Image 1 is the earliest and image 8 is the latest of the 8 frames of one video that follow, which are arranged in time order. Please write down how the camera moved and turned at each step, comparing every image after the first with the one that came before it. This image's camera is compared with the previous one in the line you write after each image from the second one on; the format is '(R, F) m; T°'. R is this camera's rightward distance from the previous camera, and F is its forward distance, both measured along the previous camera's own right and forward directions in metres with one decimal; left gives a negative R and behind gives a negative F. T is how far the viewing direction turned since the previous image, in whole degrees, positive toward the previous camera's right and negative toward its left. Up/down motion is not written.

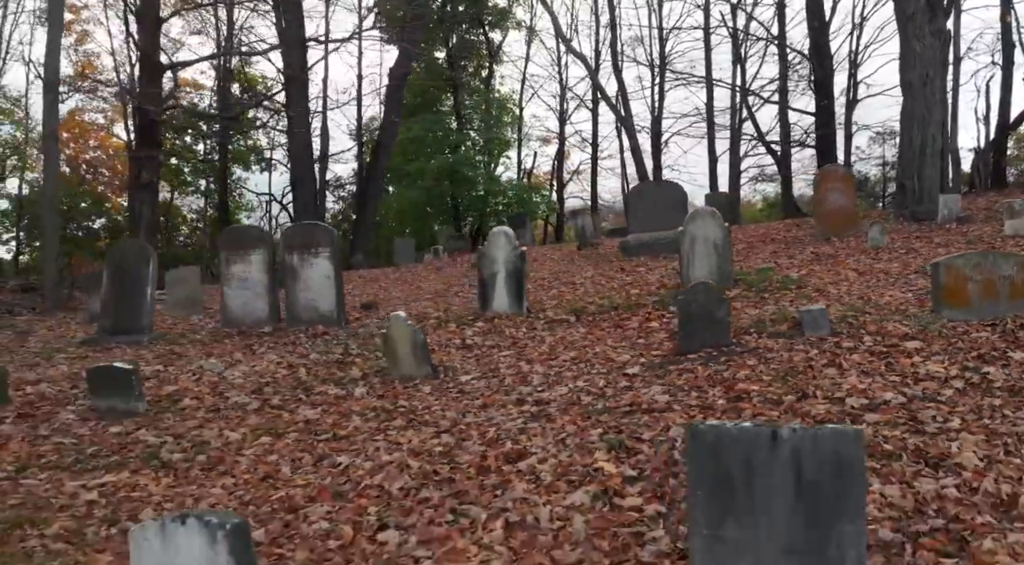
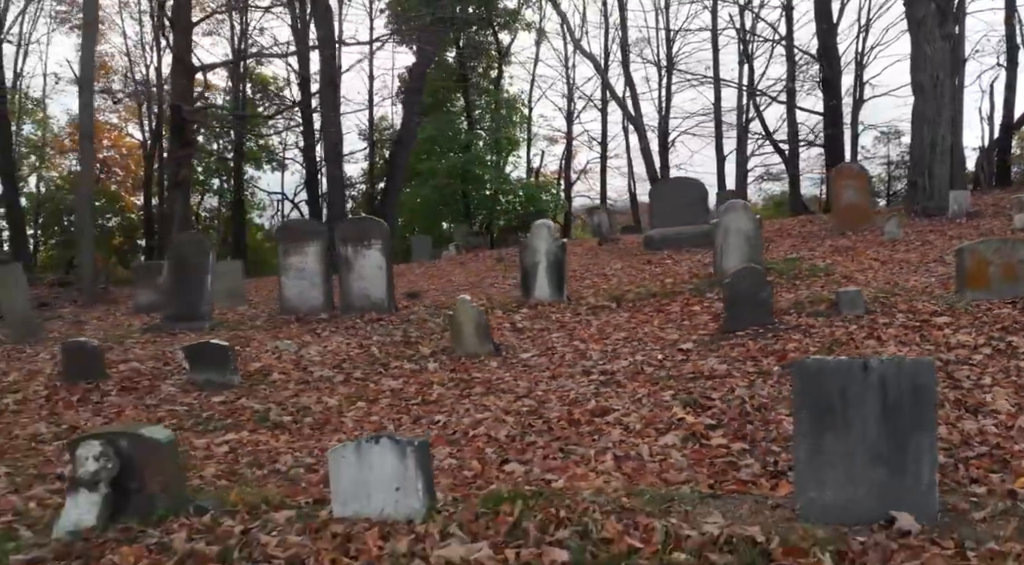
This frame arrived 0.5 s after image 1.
(-0.6, -0.8) m; 0°
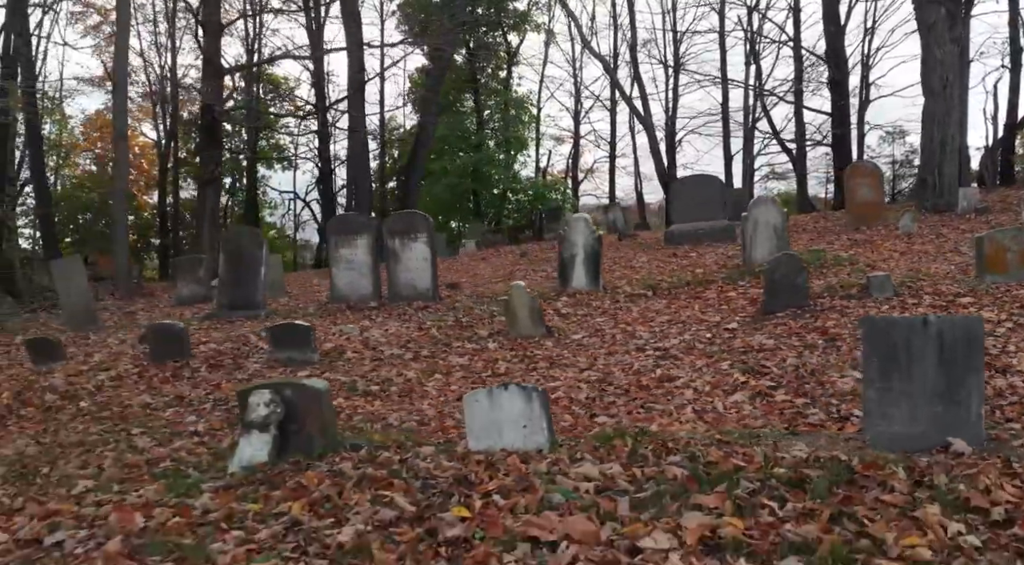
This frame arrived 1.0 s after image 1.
(-0.6, -0.8) m; 0°
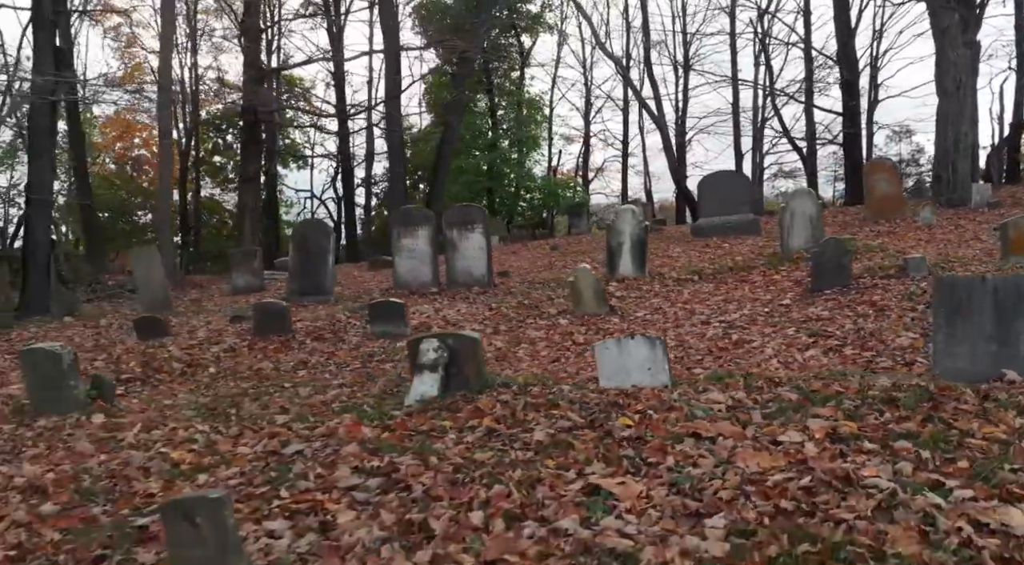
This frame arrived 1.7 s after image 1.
(-0.9, -1.1) m; 0°
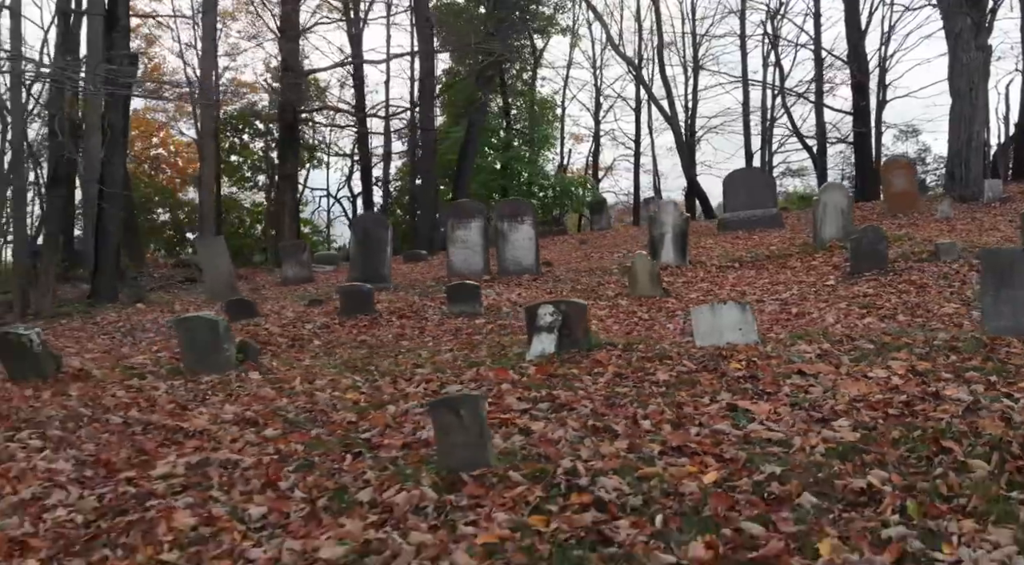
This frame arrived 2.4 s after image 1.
(-0.9, -1.1) m; 0°
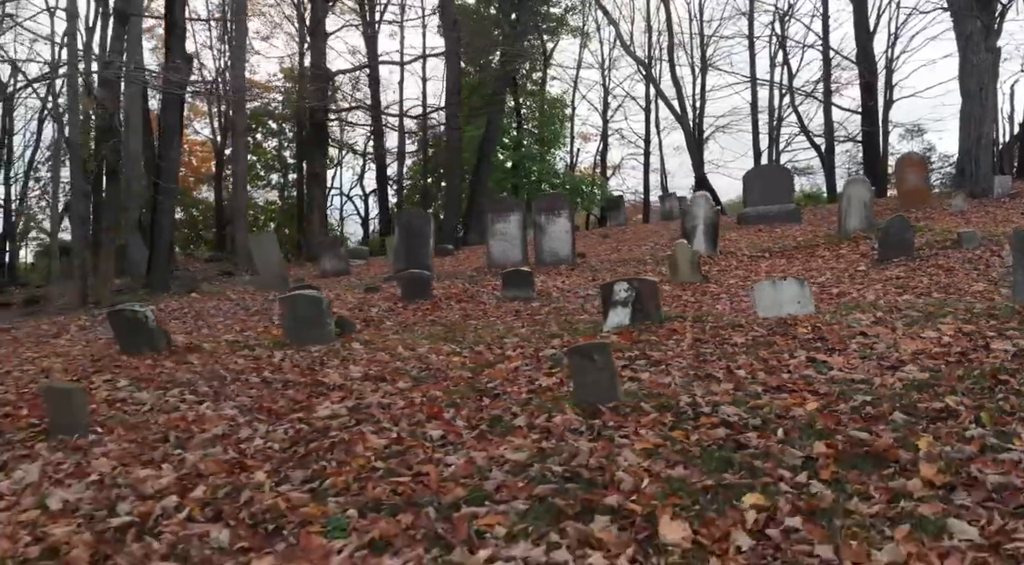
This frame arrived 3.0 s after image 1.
(-0.7, -0.9) m; 0°
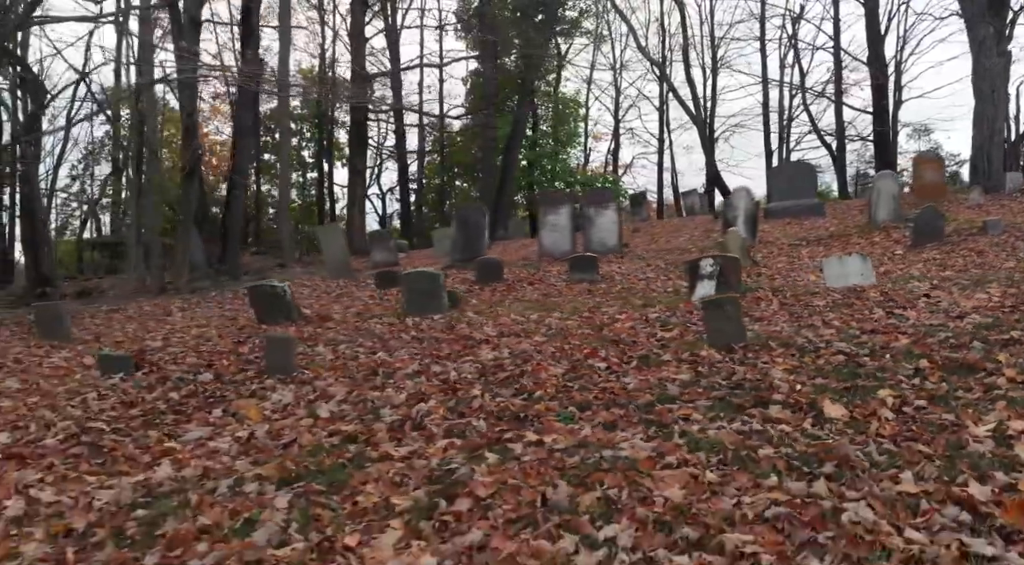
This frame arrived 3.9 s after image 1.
(-1.1, -1.4) m; 0°
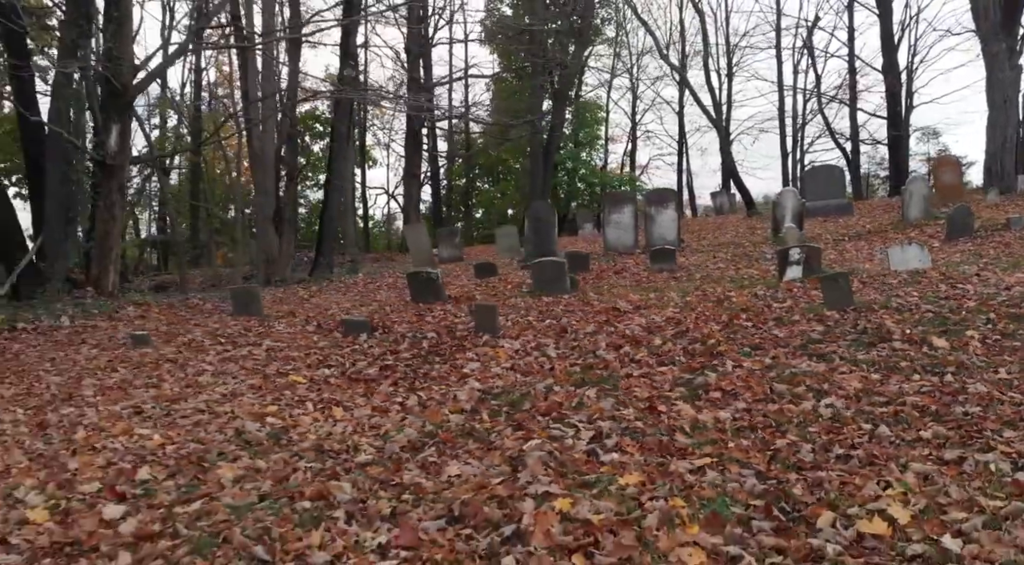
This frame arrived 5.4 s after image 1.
(-1.7, -2.4) m; 0°
